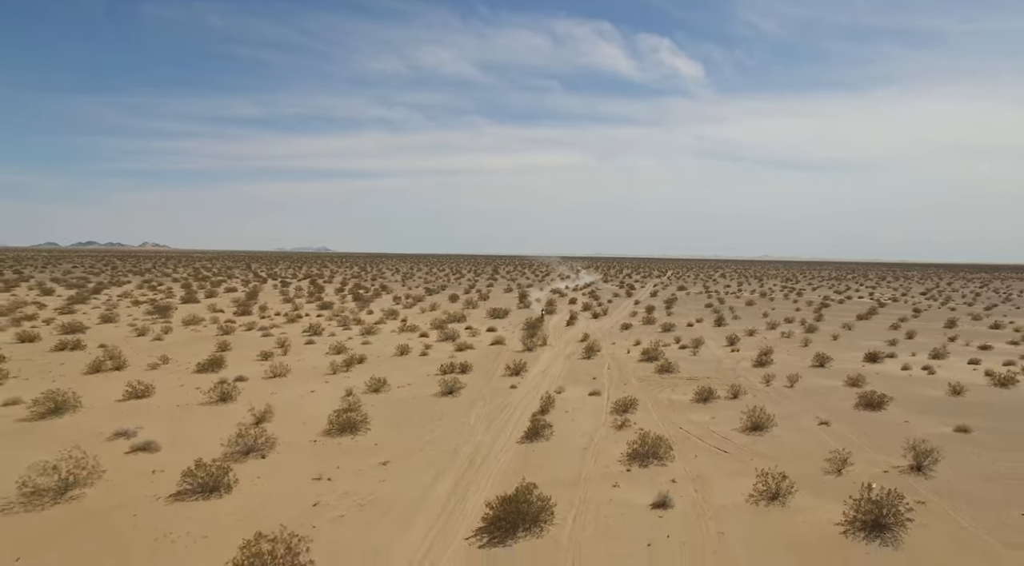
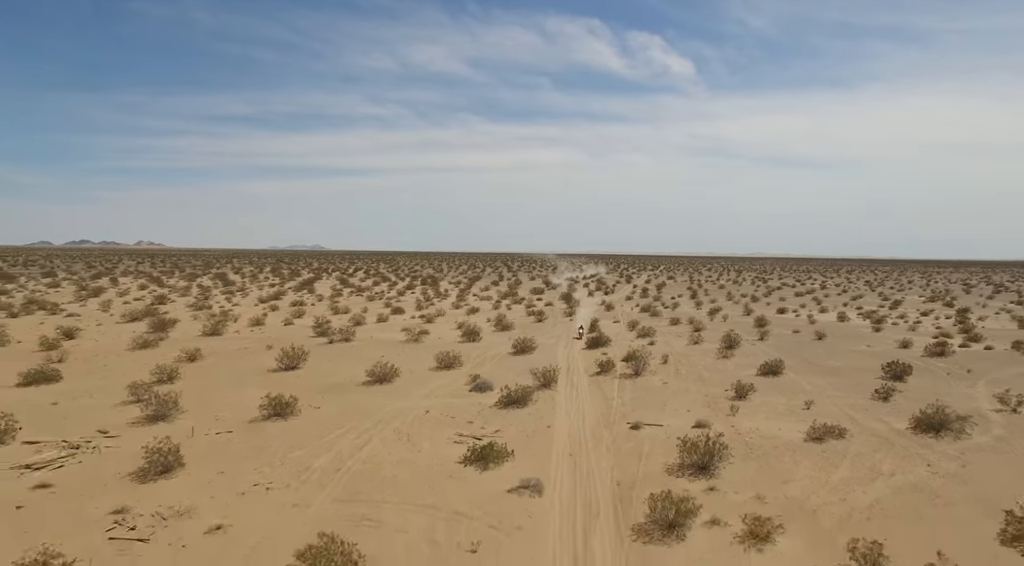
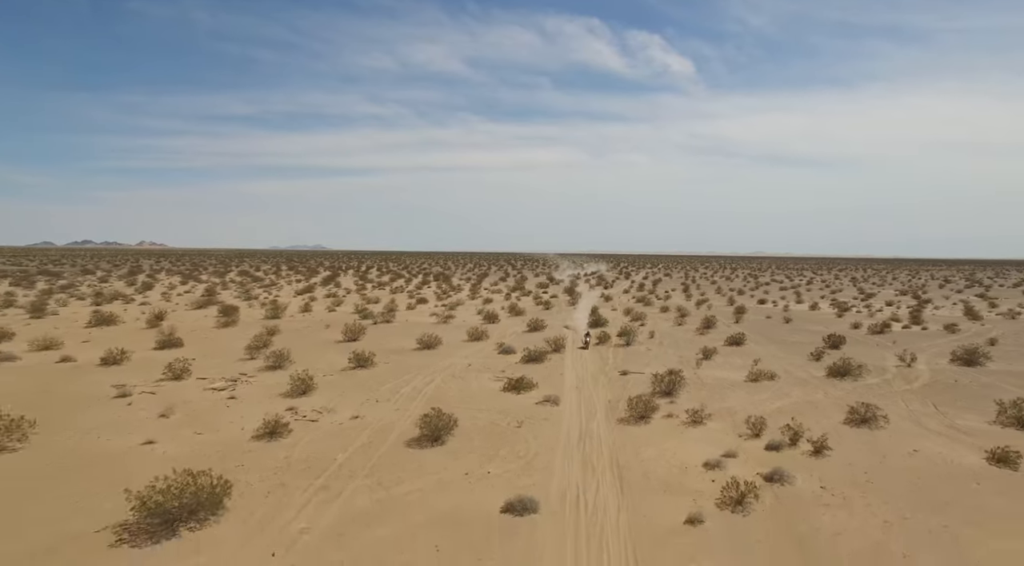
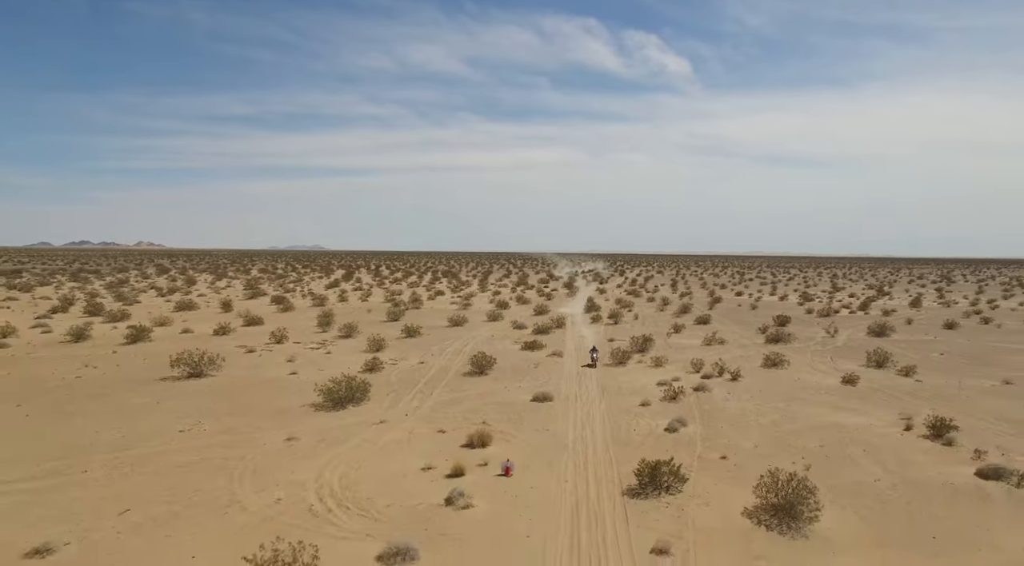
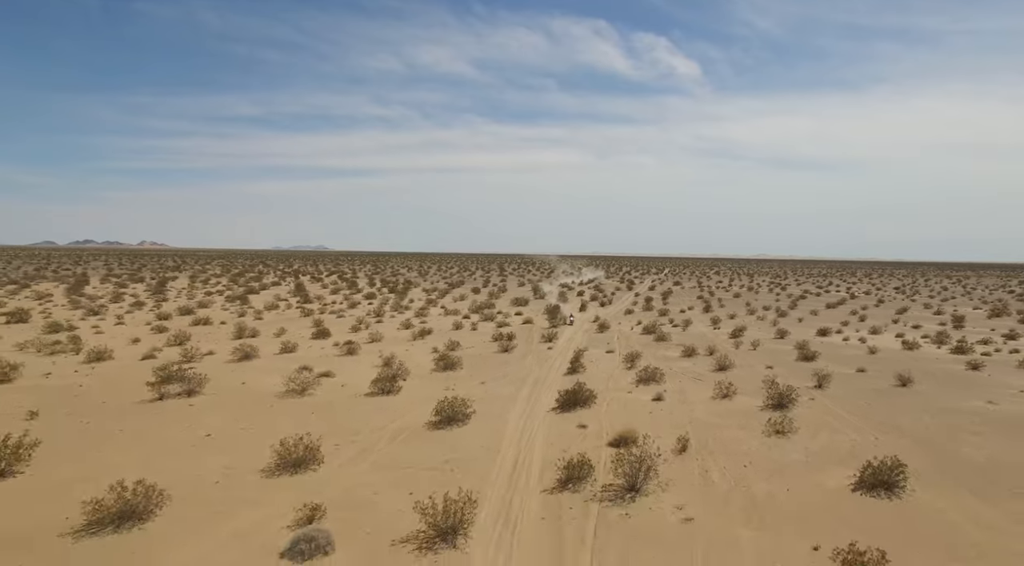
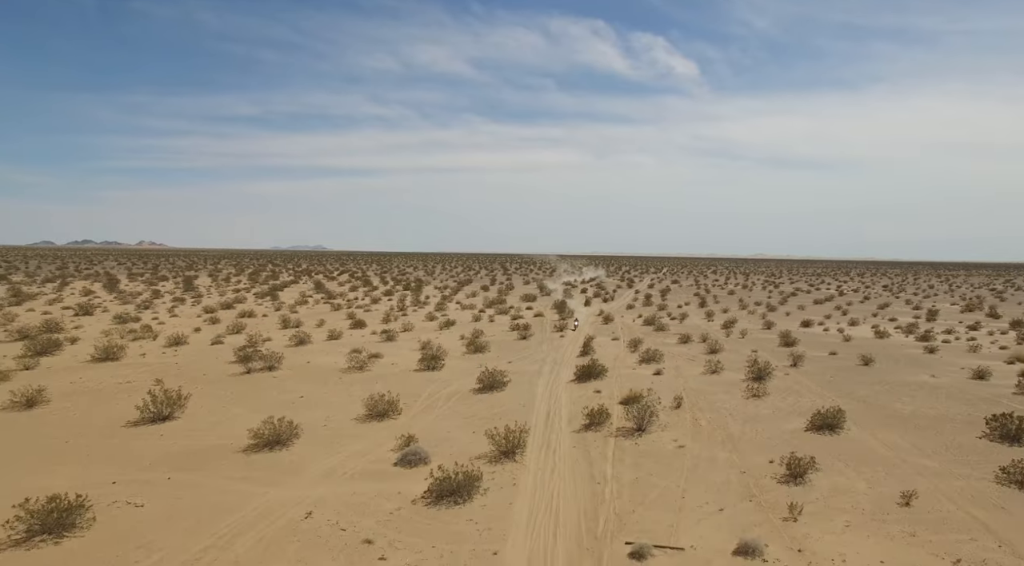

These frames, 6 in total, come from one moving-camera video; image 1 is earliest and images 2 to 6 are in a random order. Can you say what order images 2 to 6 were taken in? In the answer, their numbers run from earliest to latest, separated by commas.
5, 6, 2, 3, 4
